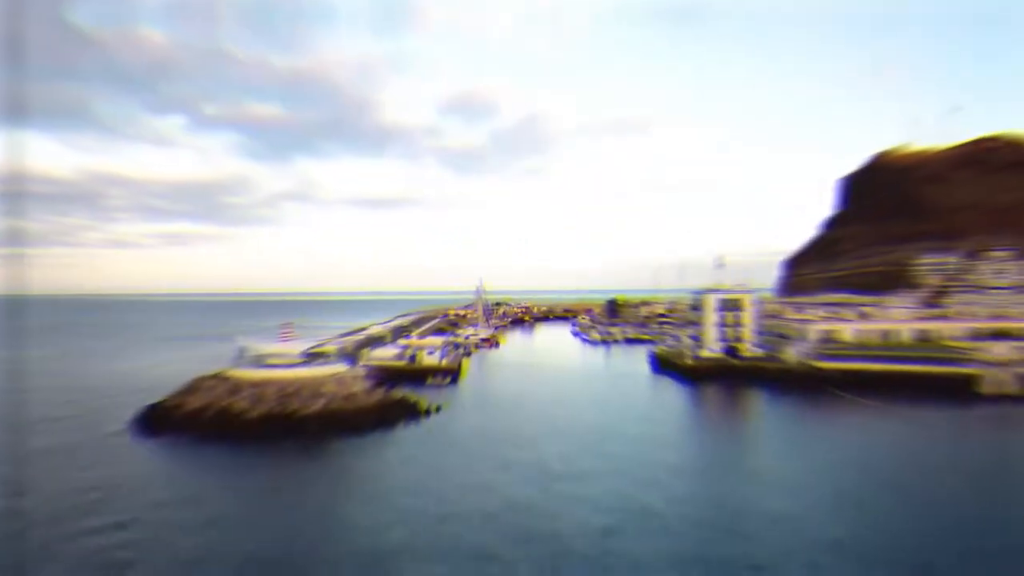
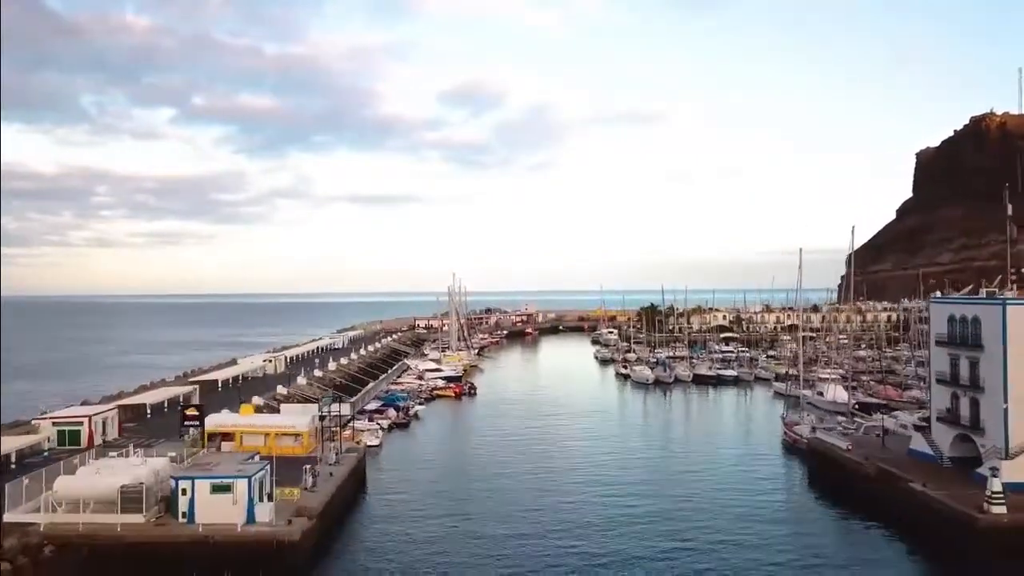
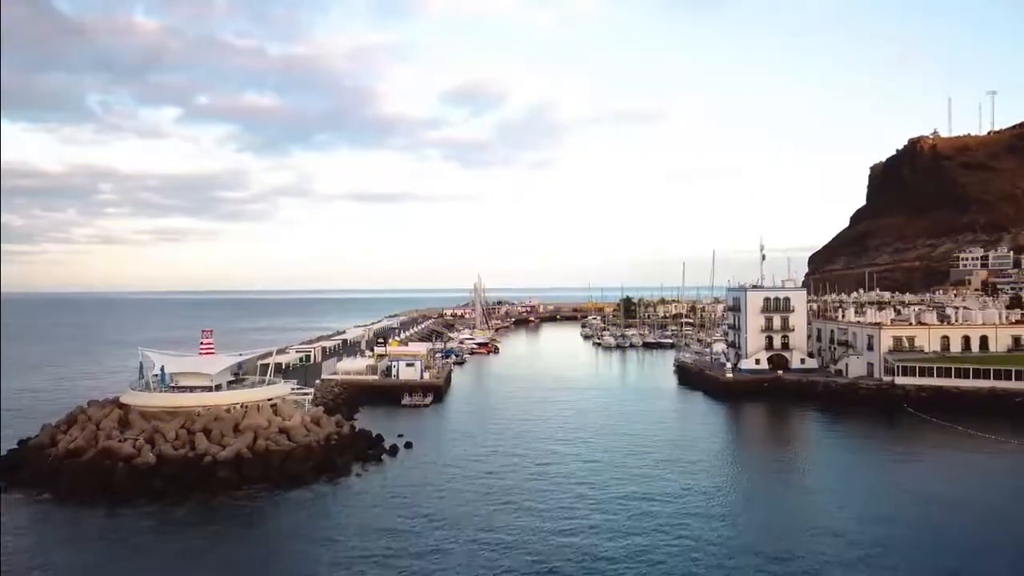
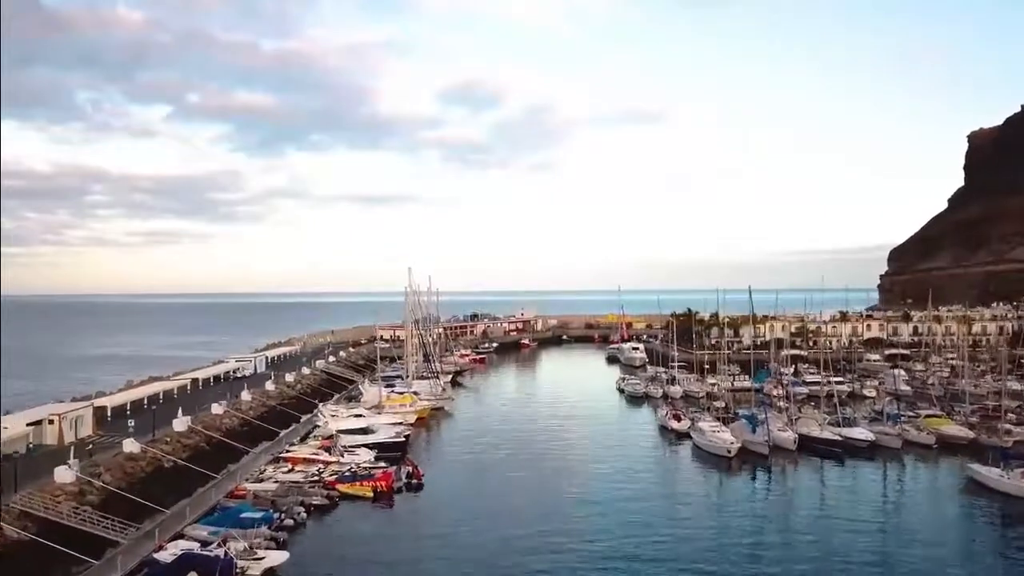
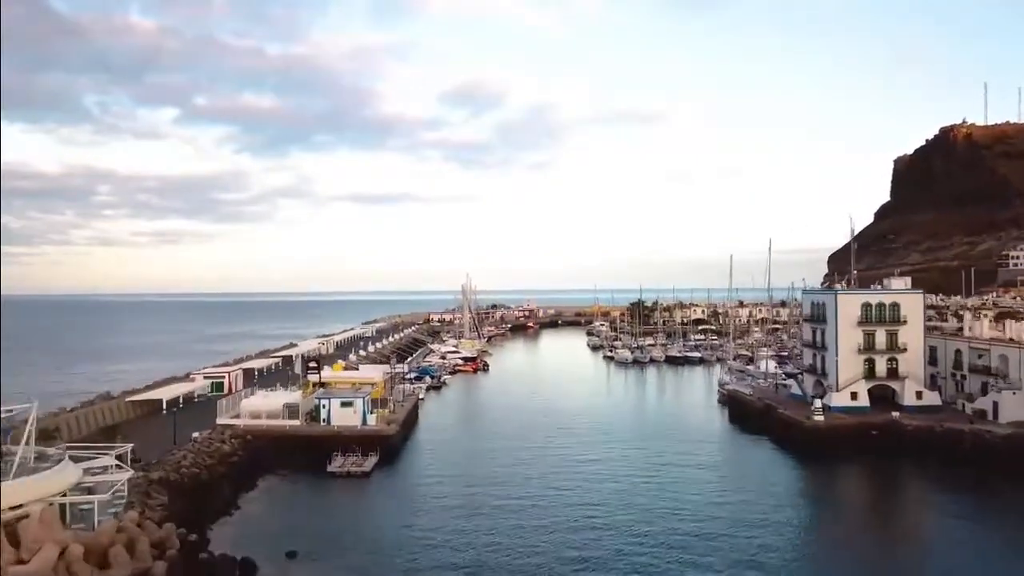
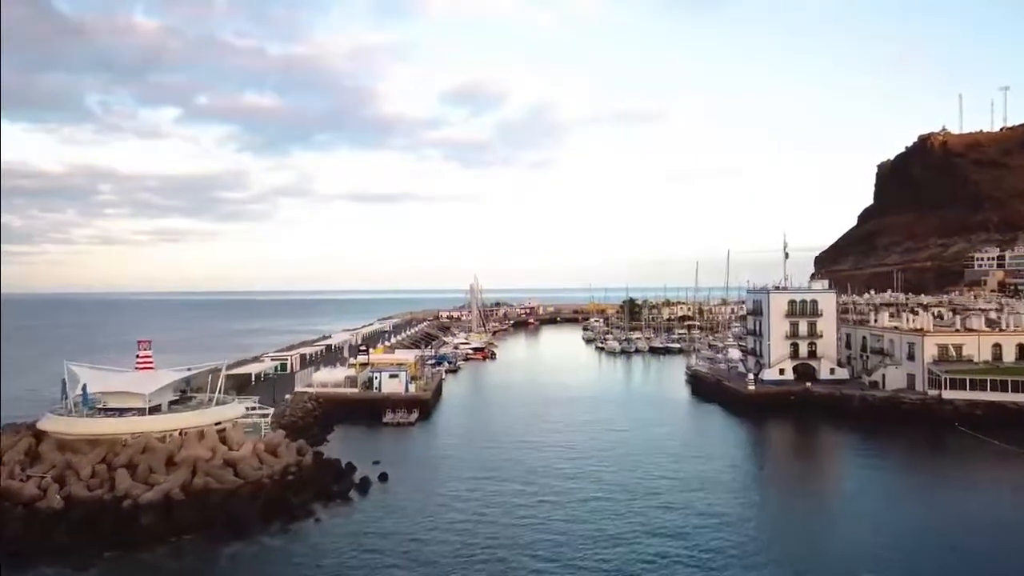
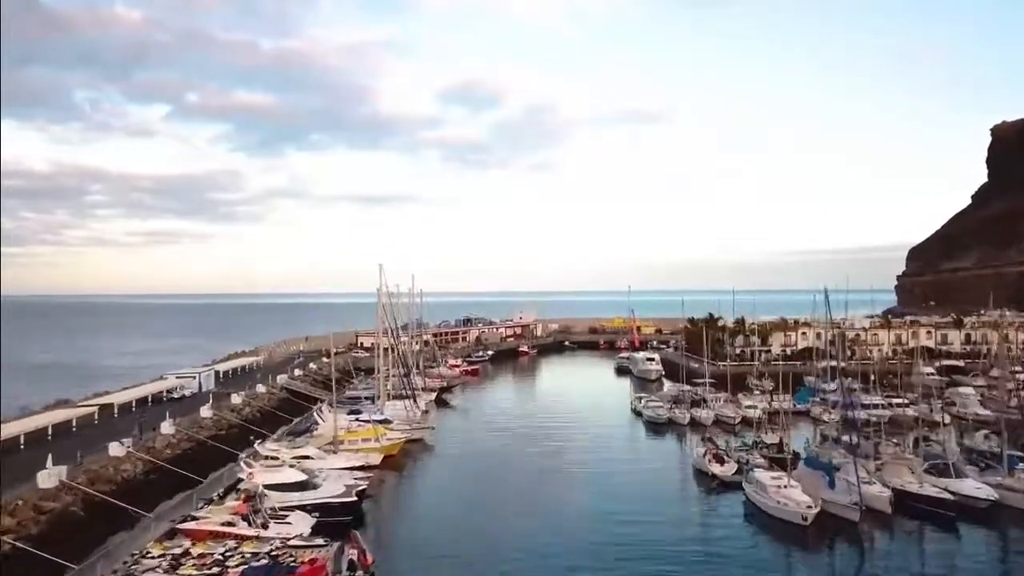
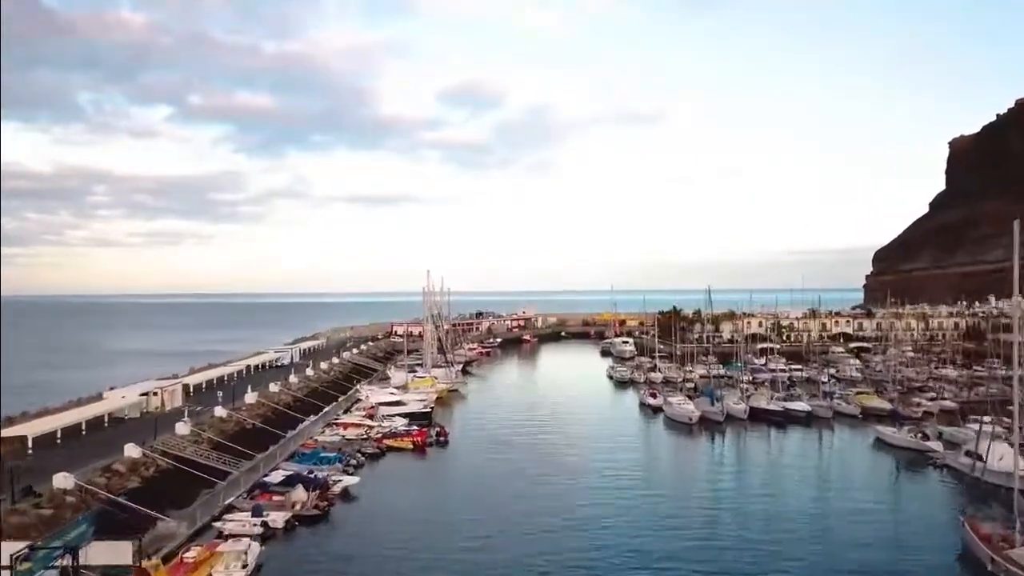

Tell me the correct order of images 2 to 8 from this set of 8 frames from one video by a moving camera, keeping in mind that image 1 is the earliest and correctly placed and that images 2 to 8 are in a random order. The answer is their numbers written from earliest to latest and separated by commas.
3, 6, 5, 2, 8, 4, 7
